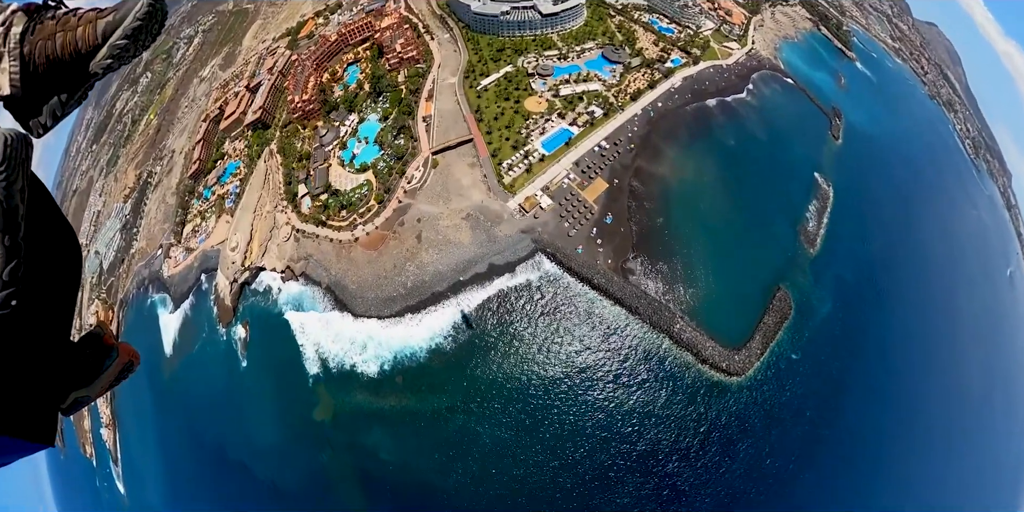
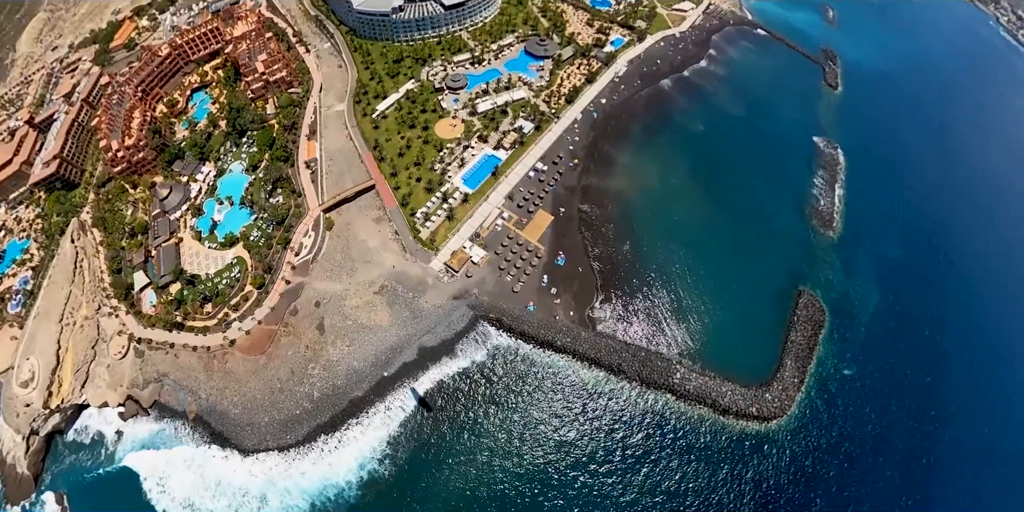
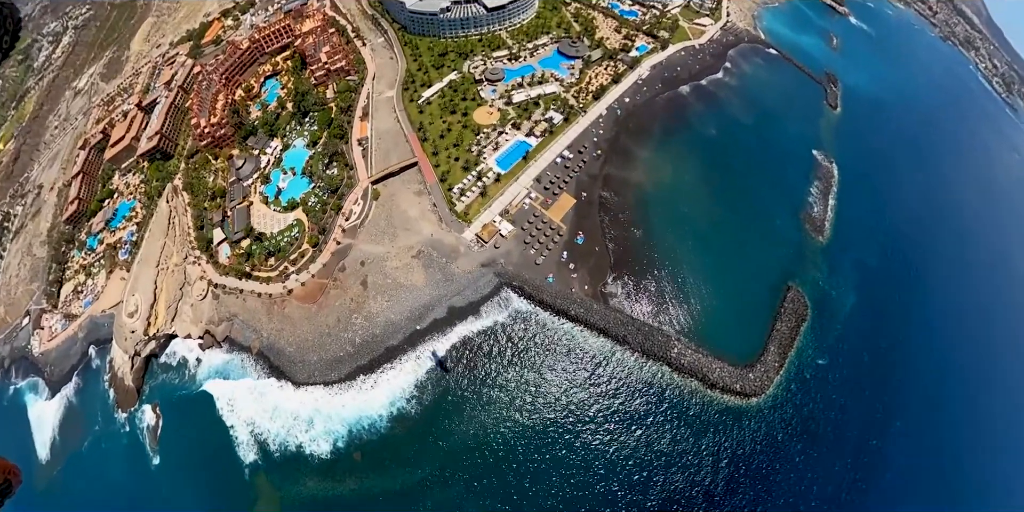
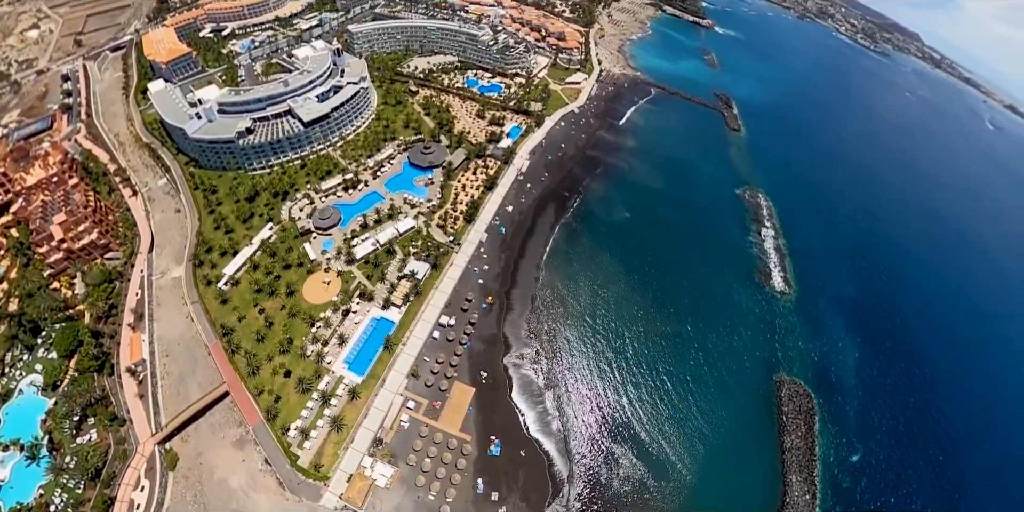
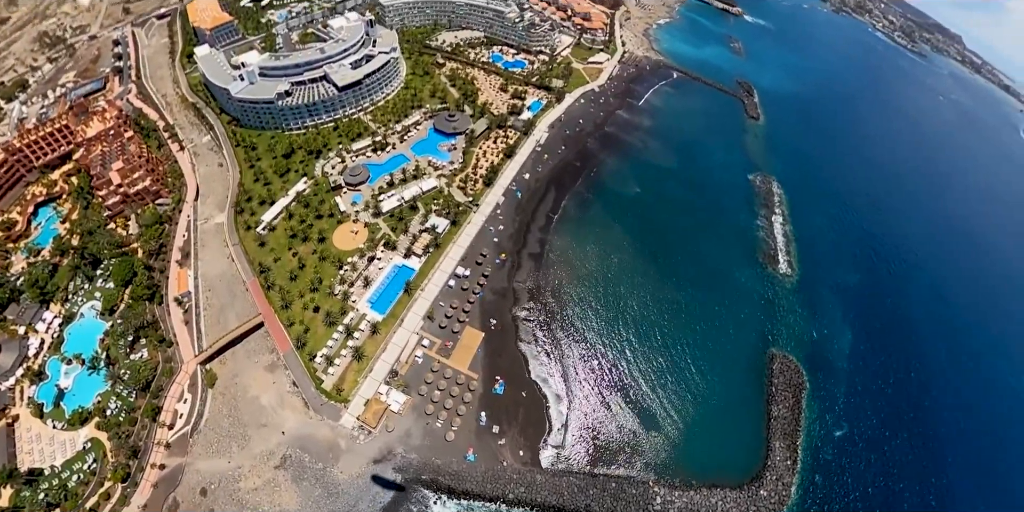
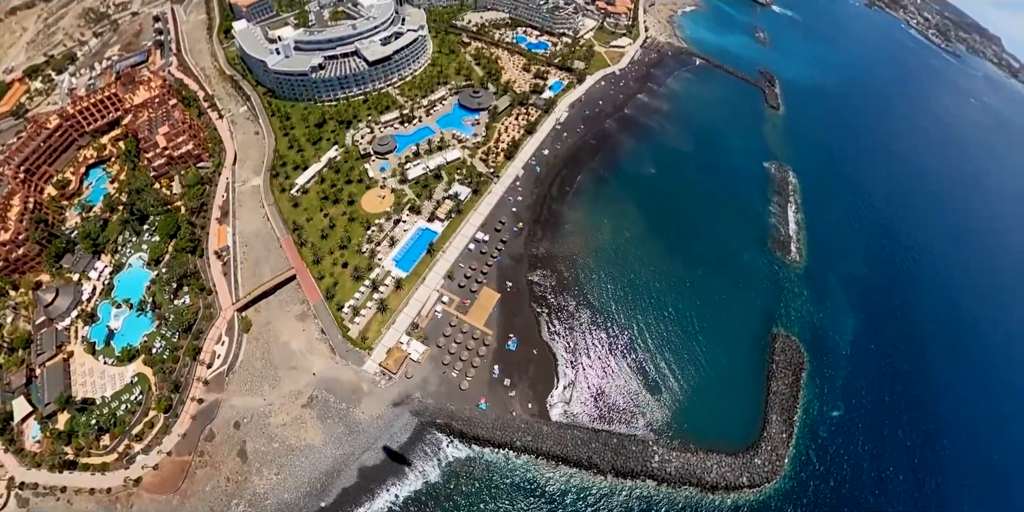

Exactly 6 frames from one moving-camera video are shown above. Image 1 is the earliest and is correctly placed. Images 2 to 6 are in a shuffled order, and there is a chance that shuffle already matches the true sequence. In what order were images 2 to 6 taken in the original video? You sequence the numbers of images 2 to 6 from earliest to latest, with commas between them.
3, 2, 6, 5, 4
